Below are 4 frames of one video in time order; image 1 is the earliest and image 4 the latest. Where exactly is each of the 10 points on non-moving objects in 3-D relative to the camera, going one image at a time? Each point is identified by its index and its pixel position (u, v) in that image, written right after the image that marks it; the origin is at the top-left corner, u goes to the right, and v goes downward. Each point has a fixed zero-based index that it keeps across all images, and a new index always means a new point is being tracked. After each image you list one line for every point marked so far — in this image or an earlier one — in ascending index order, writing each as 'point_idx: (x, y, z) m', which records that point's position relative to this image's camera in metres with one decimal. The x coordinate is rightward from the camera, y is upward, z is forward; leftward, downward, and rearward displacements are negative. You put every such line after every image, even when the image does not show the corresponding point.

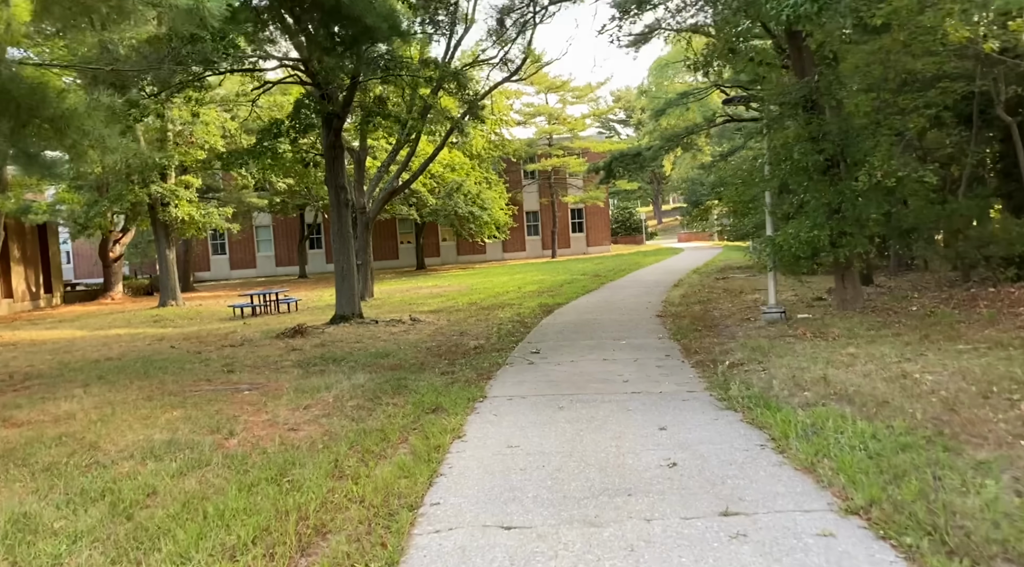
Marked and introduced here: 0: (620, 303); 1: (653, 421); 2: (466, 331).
0: (+2.2, -0.4, +18.5) m
1: (+1.0, -1.0, +6.5) m
2: (-0.7, -0.8, +14.4) m
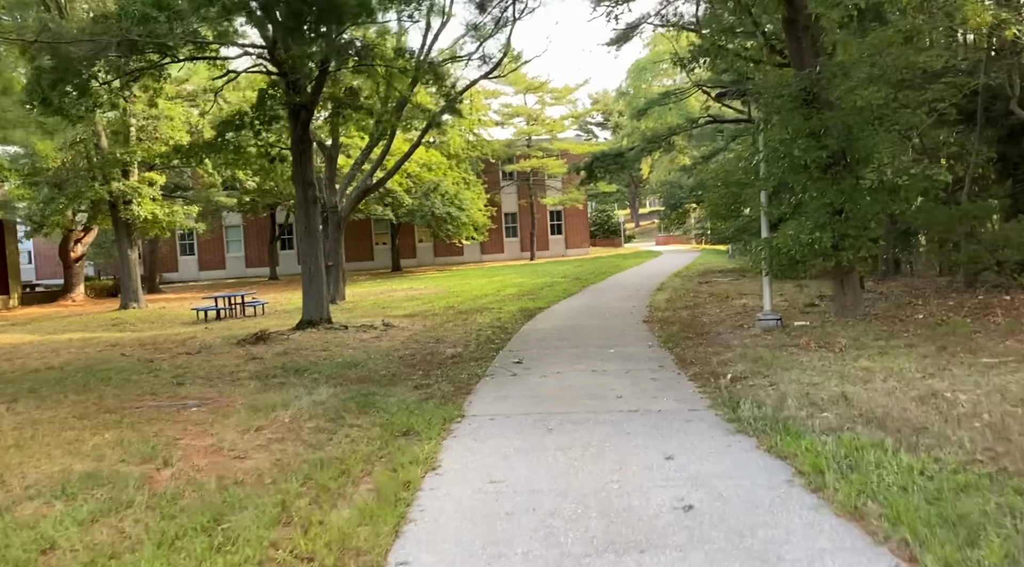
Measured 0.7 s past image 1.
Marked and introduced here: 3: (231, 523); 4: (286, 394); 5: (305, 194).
0: (+1.8, -0.5, +17.6) m
1: (+0.9, -1.0, +5.7) m
2: (-1.0, -0.8, +13.5) m
3: (-1.4, -1.1, +4.3) m
4: (-2.1, -1.0, +8.5) m
5: (-3.6, +1.5, +15.5) m
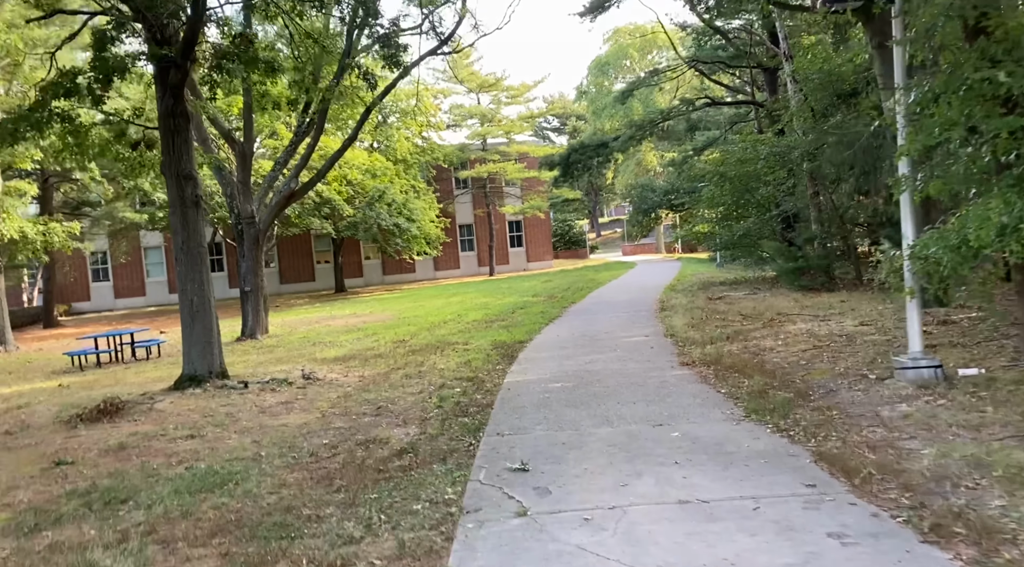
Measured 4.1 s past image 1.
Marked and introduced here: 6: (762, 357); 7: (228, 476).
0: (+1.4, -0.8, +13.0) m
1: (+1.1, -1.2, +1.0) m
2: (-1.2, -1.2, +8.7) m
3: (-1.1, -1.3, -0.4) m
4: (-2.0, -1.3, +3.7) m
5: (-3.9, +1.1, +10.7) m
6: (+2.7, -0.8, +9.9) m
7: (-1.9, -1.3, +6.1) m
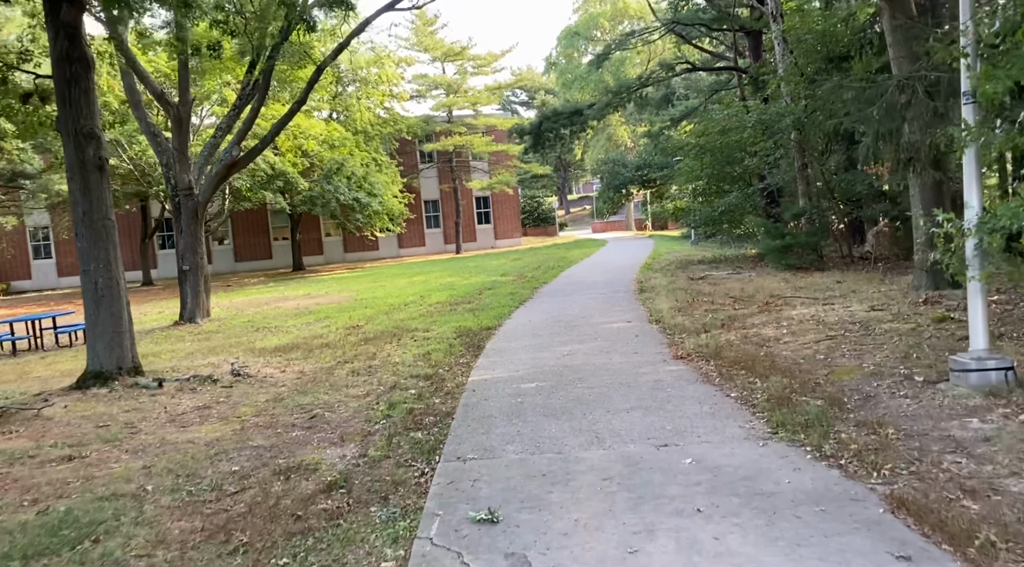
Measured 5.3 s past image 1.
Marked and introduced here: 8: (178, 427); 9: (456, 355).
0: (+0.9, -0.6, +11.5) m
1: (+1.1, -1.2, -0.5) m
2: (-1.5, -1.0, +7.2) m
3: (-1.0, -1.4, -2.0) m
4: (-2.1, -1.3, +2.1) m
5: (-4.3, +1.3, +8.9) m
6: (+2.4, -0.6, +8.4) m
7: (-2.1, -1.2, +4.5) m
8: (-2.6, -1.1, +7.0) m
9: (-0.6, -0.8, +9.7) m
